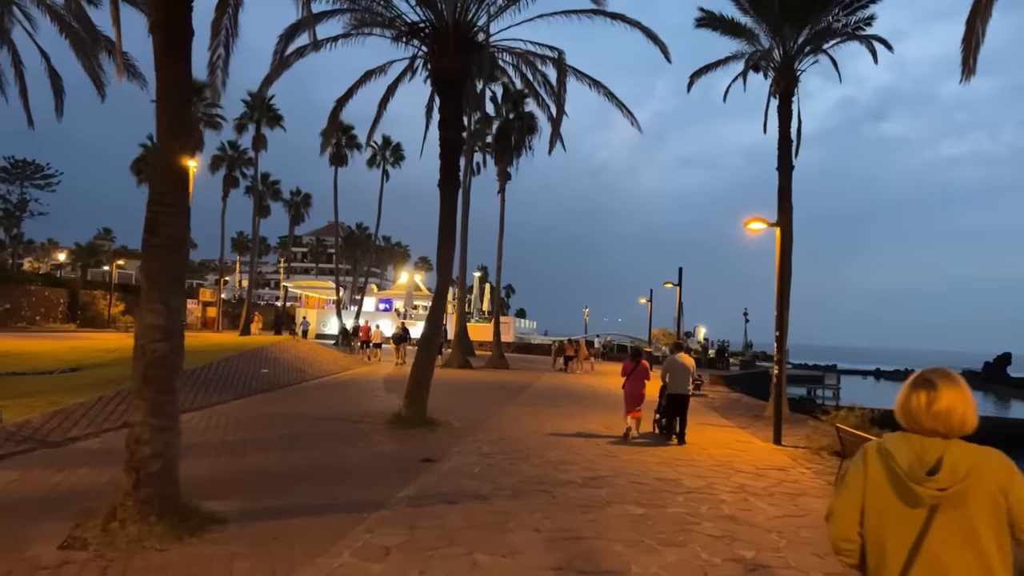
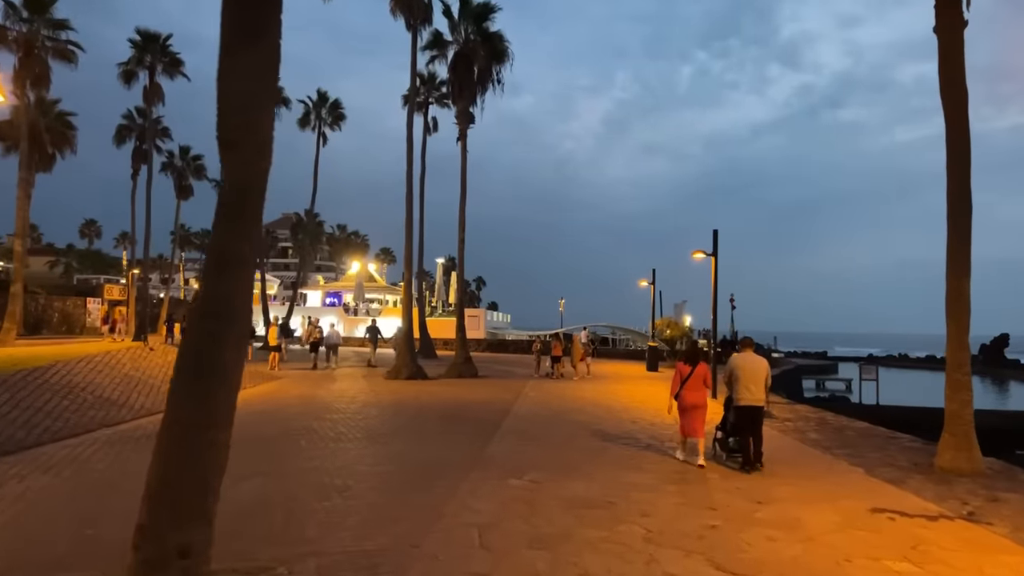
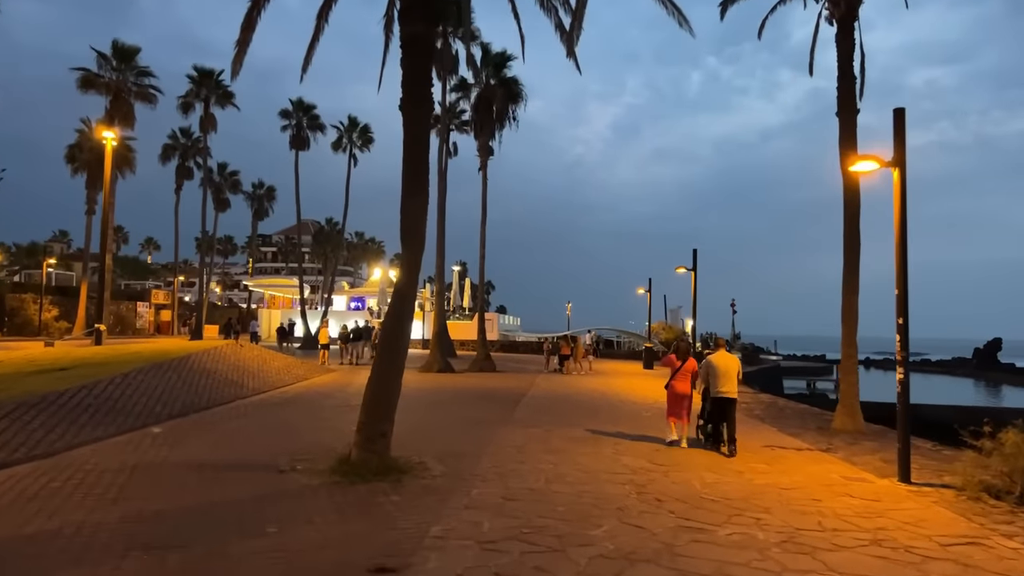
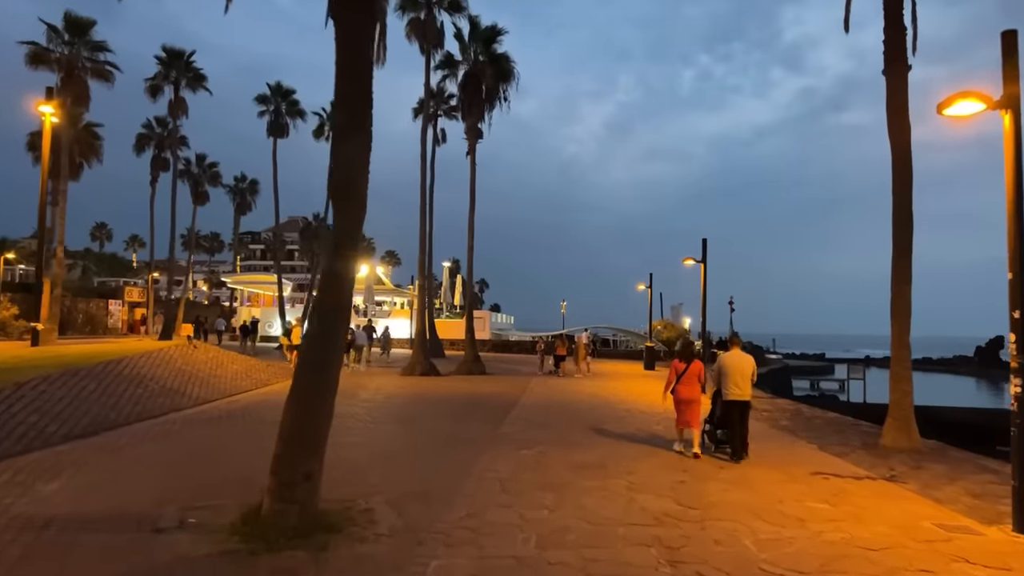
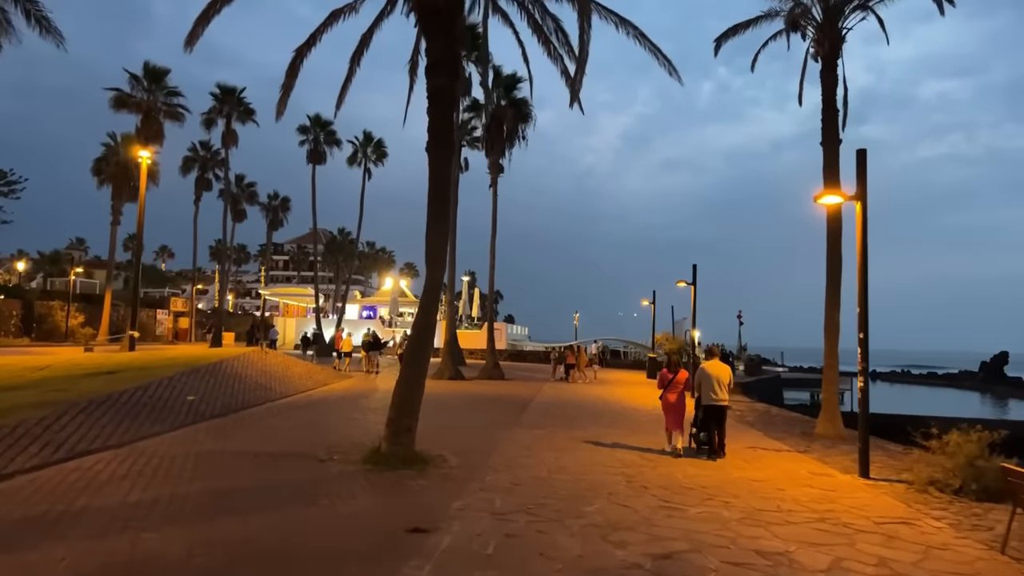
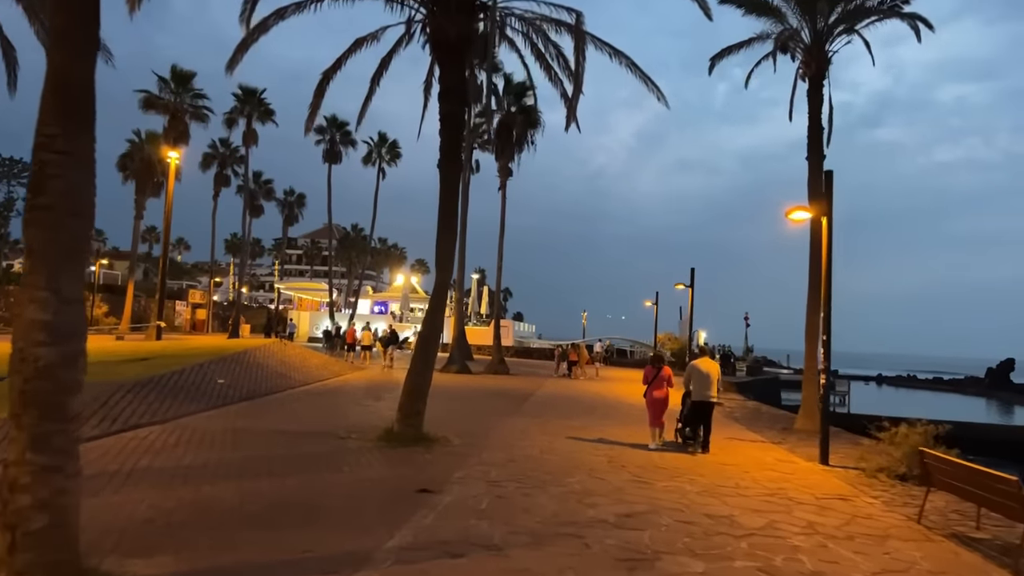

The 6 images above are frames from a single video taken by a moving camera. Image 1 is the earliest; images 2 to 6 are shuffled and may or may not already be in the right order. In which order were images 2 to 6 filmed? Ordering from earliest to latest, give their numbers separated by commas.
6, 5, 3, 4, 2
